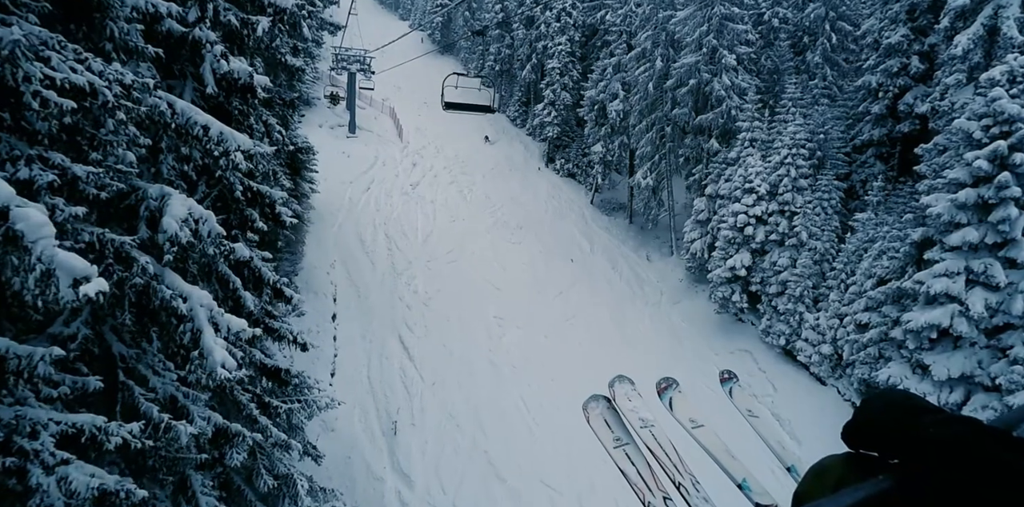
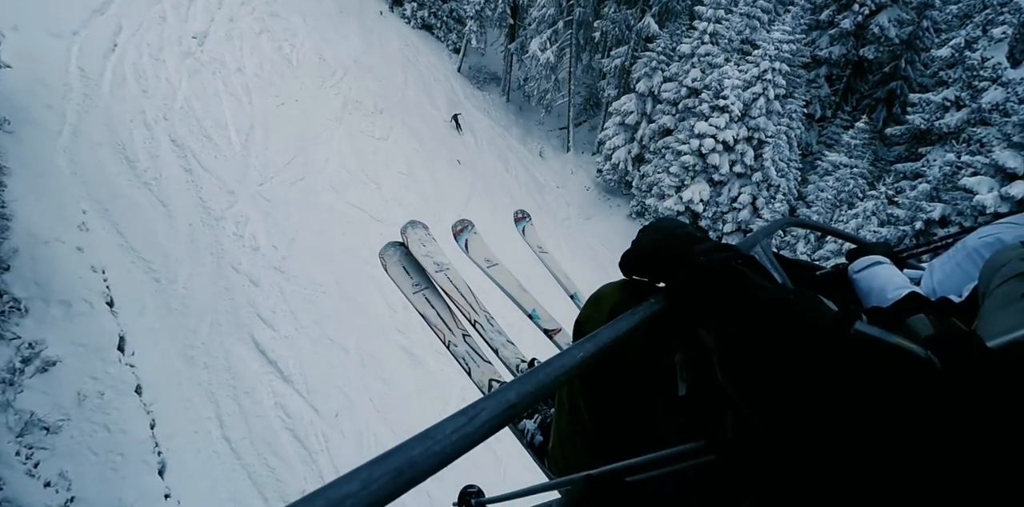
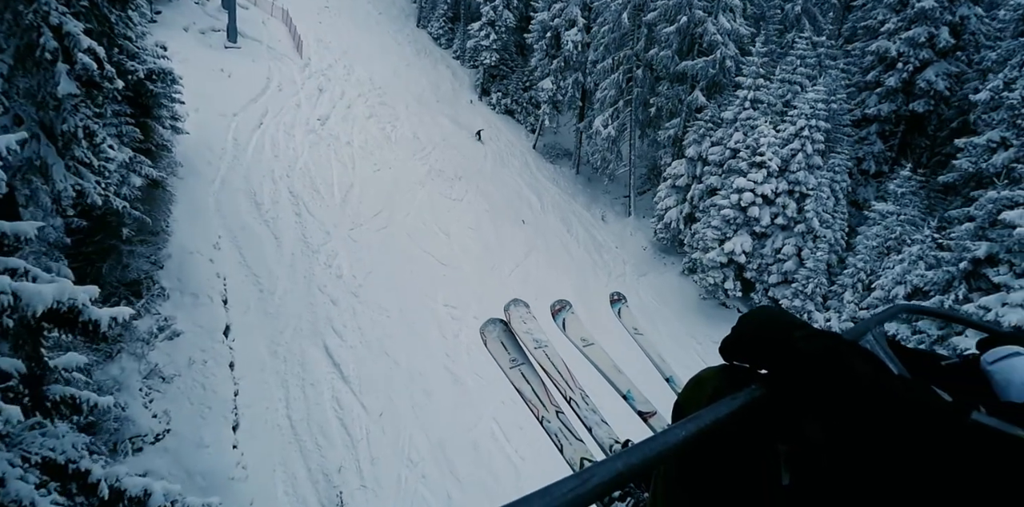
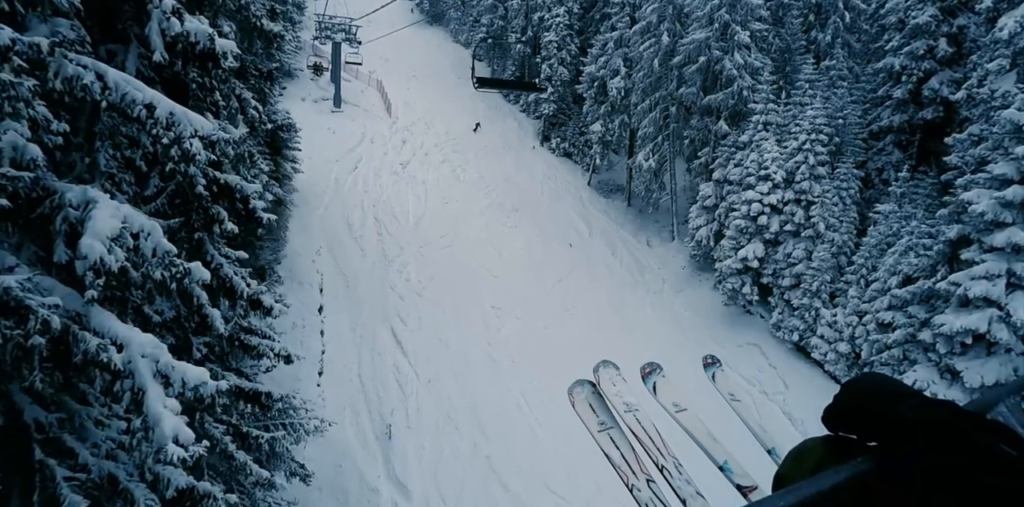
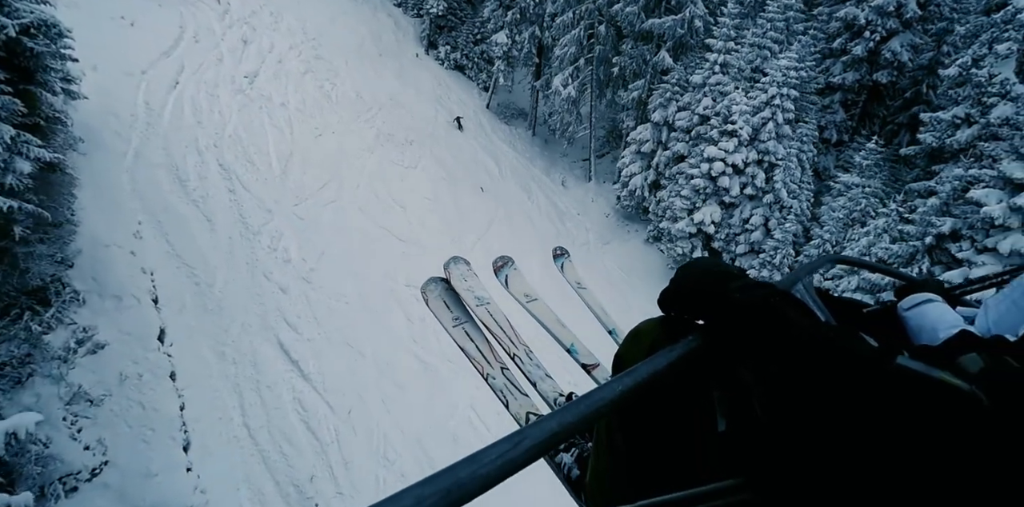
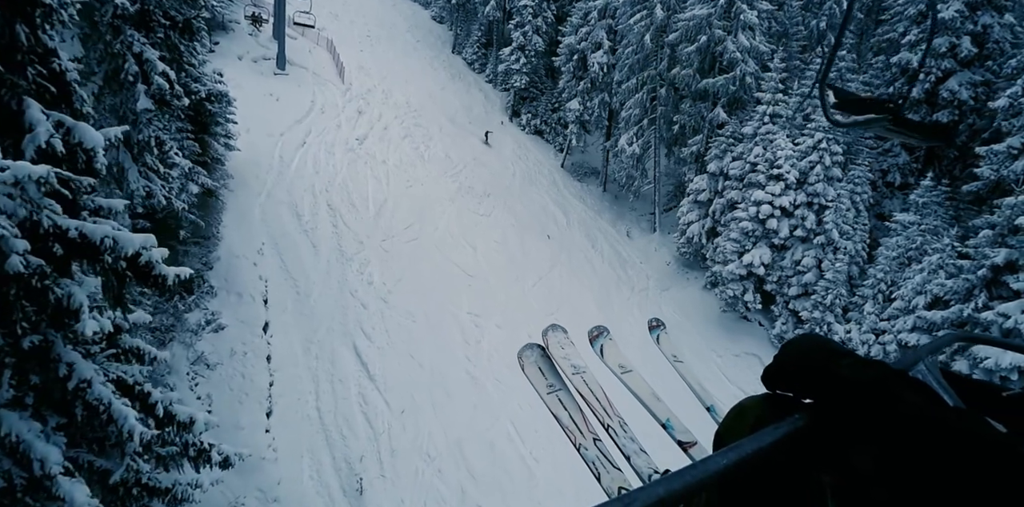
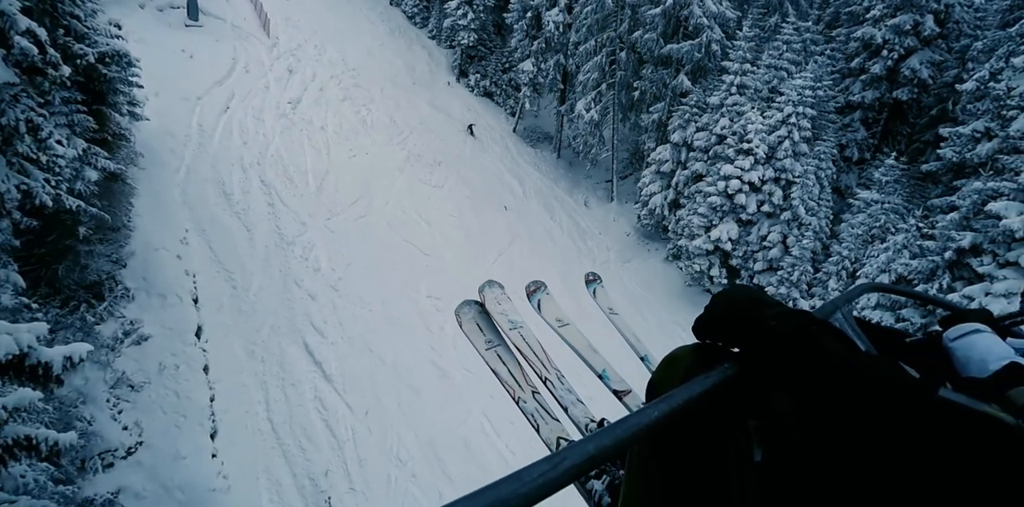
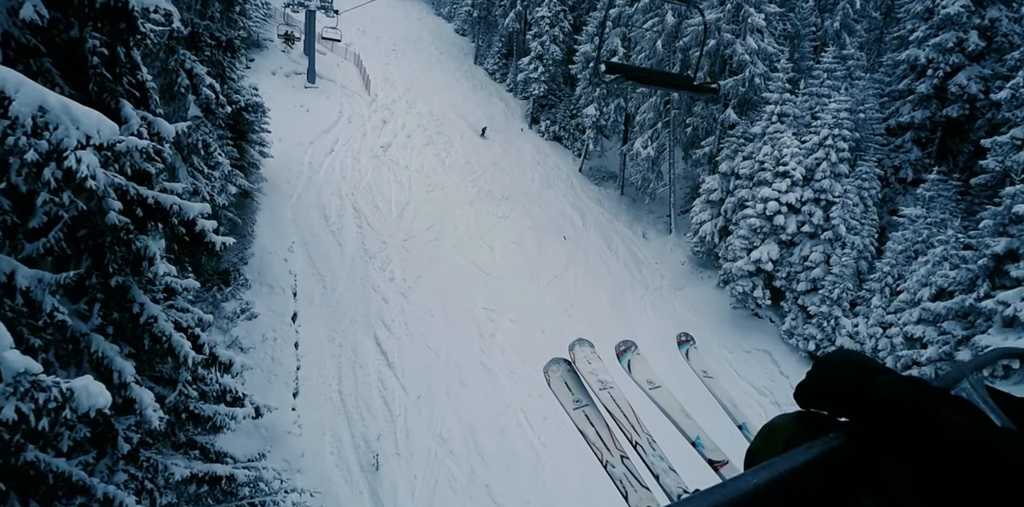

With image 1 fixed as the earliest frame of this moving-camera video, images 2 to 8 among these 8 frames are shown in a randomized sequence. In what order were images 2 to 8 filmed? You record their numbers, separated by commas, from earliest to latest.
4, 8, 6, 3, 7, 5, 2
